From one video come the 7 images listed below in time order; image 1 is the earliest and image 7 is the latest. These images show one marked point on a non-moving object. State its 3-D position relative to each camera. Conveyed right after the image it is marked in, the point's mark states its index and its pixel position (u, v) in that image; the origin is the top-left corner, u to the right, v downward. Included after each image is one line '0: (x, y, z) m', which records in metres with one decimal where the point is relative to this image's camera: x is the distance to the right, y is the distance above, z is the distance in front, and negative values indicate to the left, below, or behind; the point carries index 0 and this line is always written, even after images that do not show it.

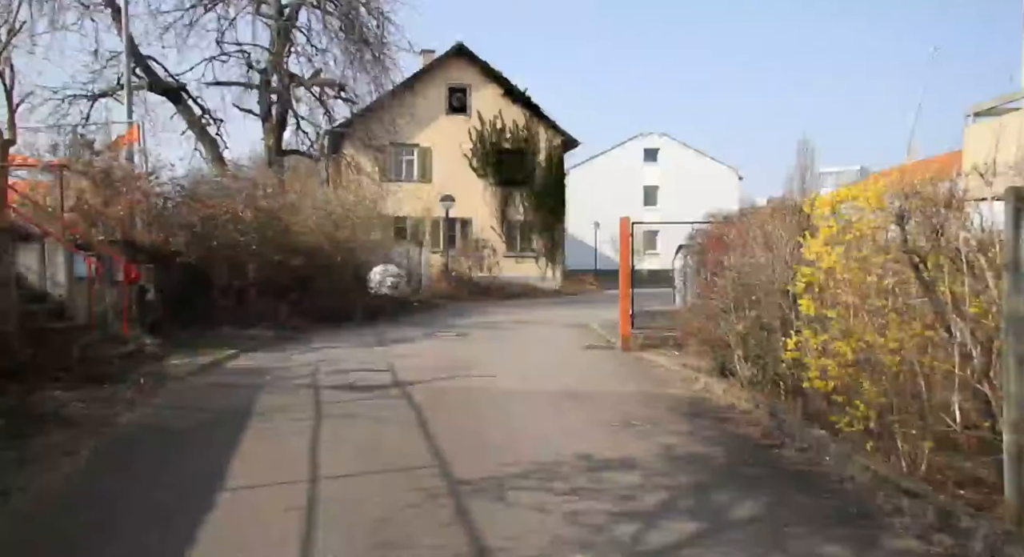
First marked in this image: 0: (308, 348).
0: (-3.2, -1.1, +13.6) m
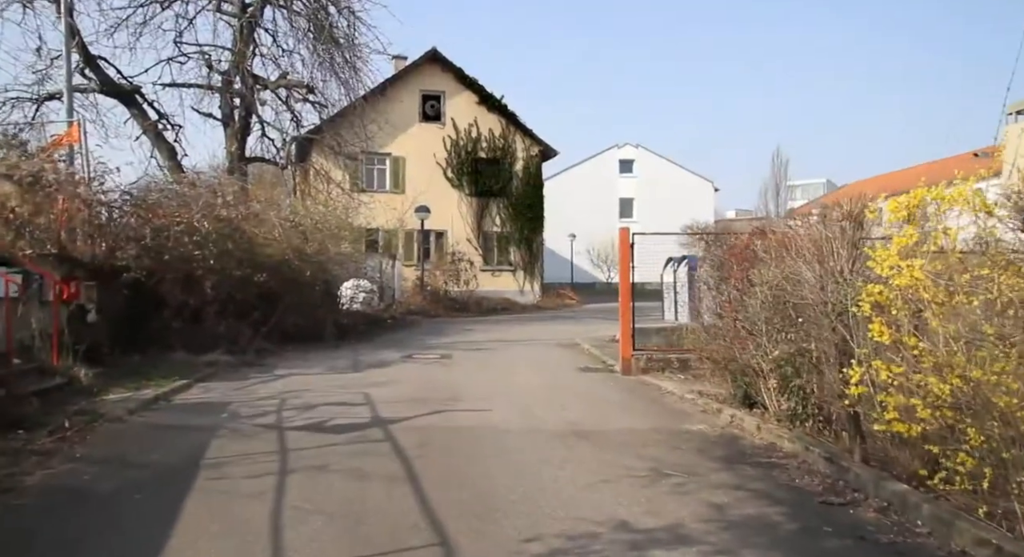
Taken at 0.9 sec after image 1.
0: (-3.4, -1.4, +12.0) m
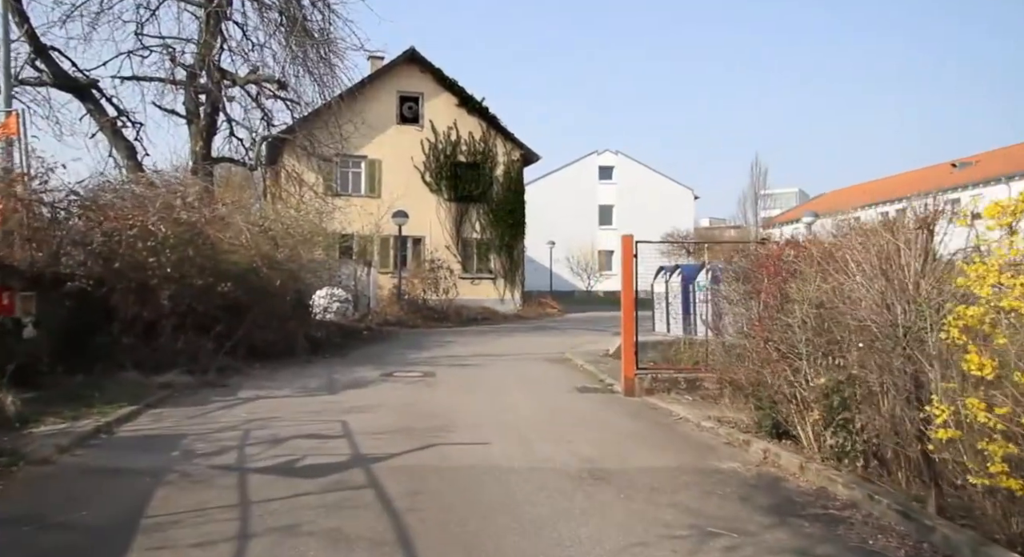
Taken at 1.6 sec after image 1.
0: (-3.4, -1.5, +10.7) m
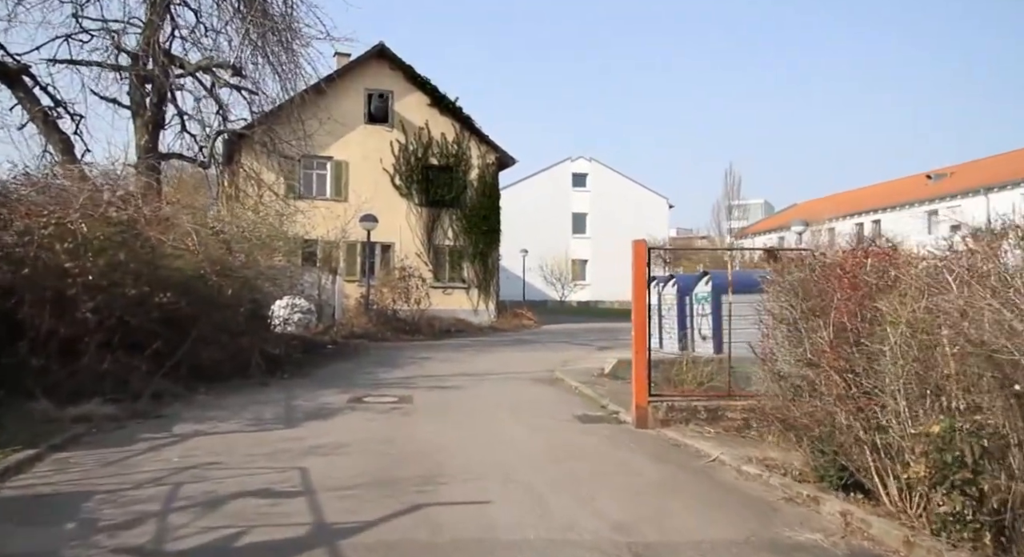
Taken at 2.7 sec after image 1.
0: (-3.5, -1.6, +8.7) m
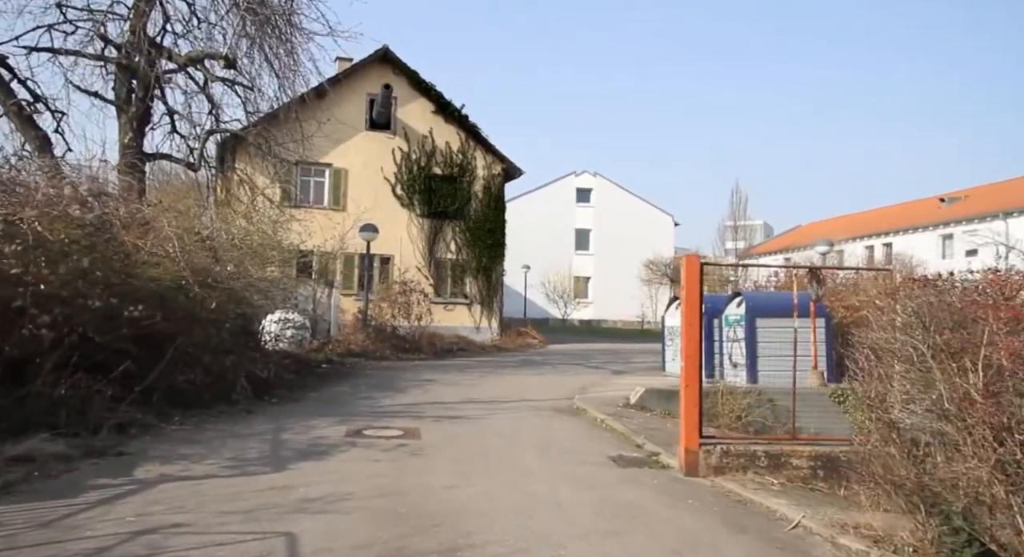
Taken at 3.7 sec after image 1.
0: (-3.2, -1.7, +7.1) m
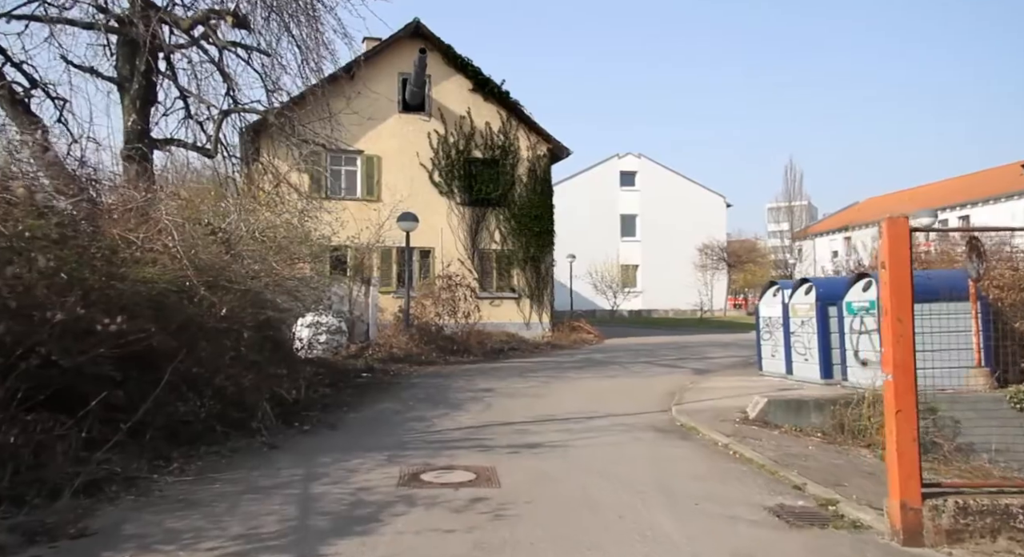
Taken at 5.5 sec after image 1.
0: (-2.3, -1.7, +4.5) m
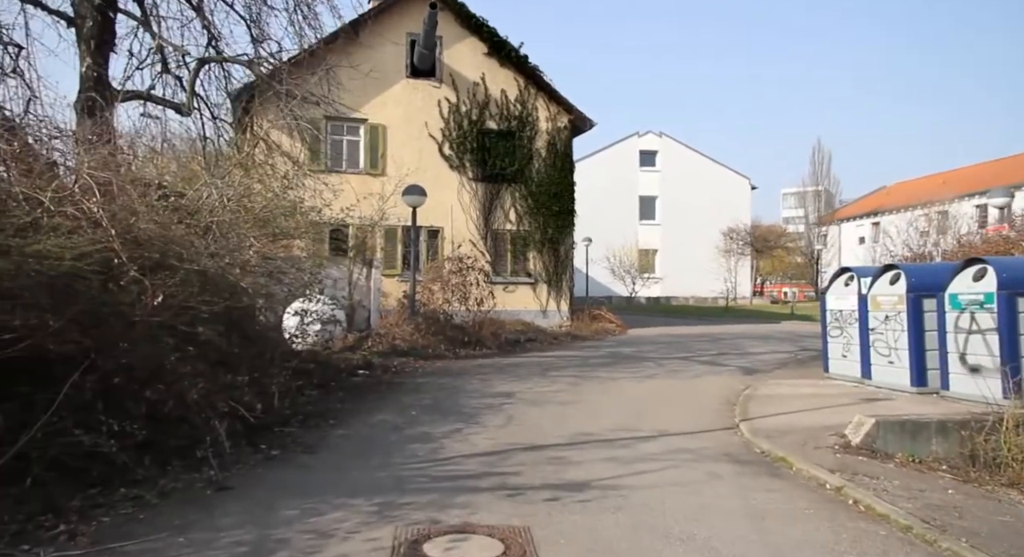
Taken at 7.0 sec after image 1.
0: (-2.1, -1.6, +2.1) m
